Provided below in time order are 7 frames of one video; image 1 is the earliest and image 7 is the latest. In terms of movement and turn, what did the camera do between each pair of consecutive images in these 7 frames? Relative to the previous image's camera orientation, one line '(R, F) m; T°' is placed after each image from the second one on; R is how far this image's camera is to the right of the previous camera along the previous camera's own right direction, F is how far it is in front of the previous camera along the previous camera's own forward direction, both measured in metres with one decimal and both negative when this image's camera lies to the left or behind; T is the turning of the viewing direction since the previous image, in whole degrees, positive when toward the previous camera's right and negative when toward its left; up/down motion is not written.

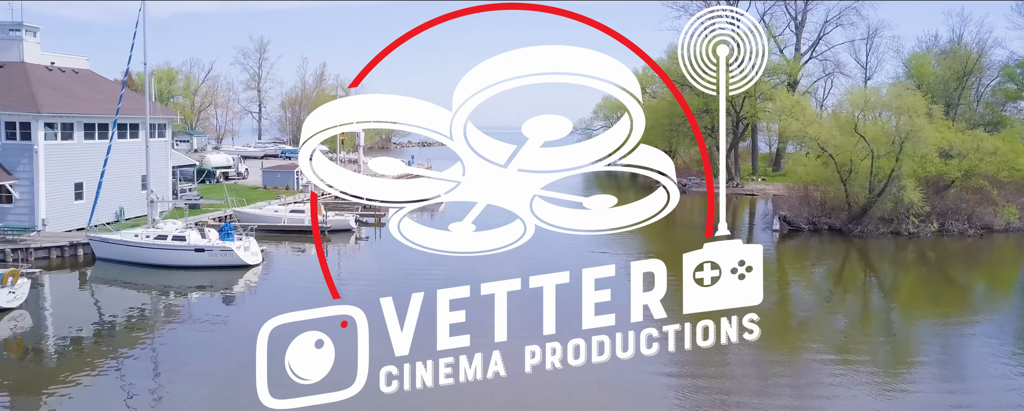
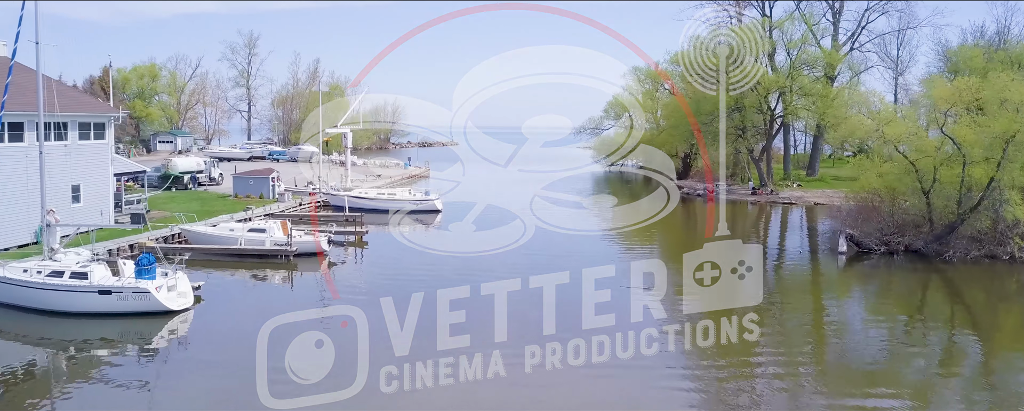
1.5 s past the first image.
(-0.3, +5.3) m; 0°
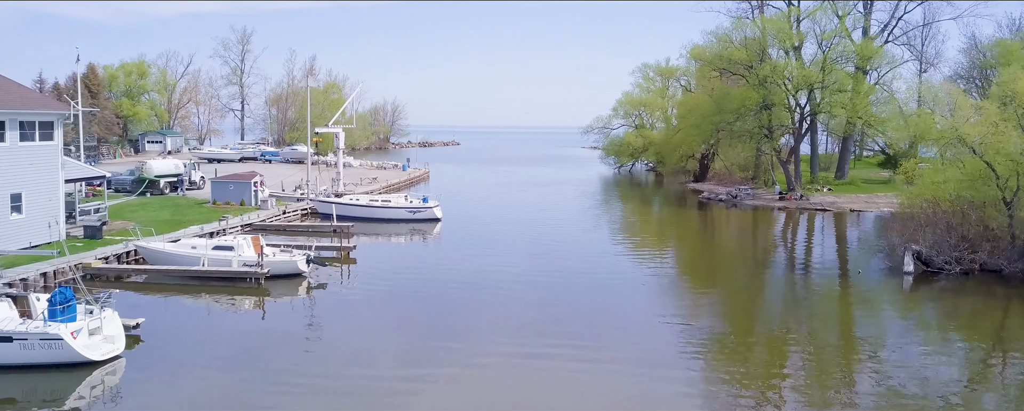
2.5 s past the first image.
(-0.3, +3.5) m; 0°
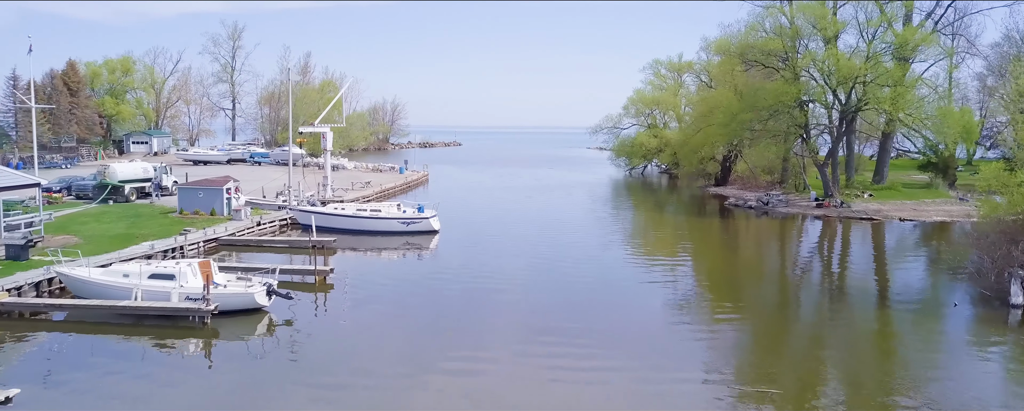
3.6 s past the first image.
(-0.2, +4.0) m; 0°
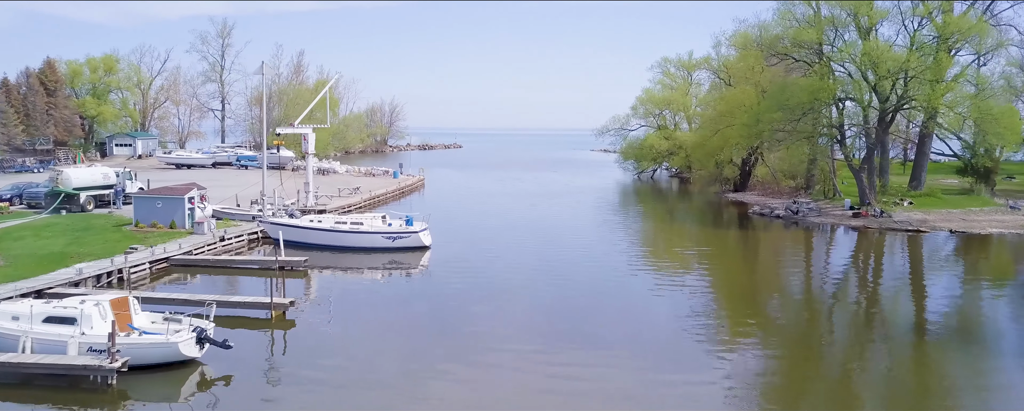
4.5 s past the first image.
(0.0, +3.6) m; 0°
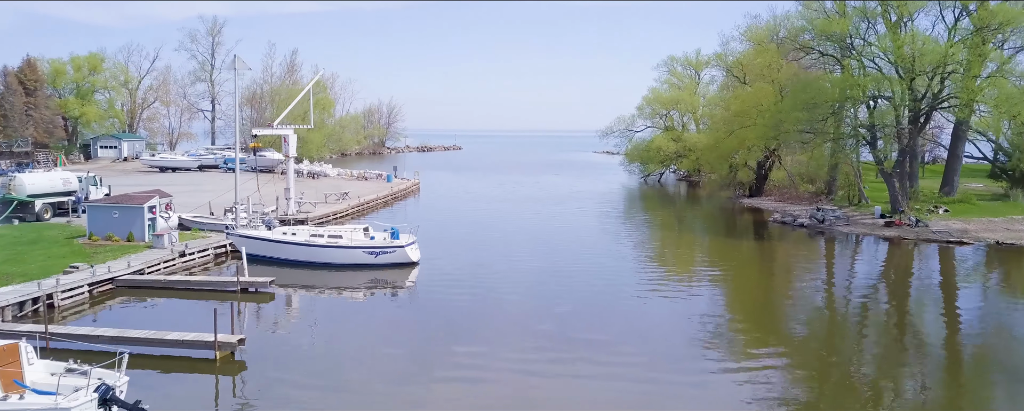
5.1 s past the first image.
(+0.1, +2.8) m; 0°
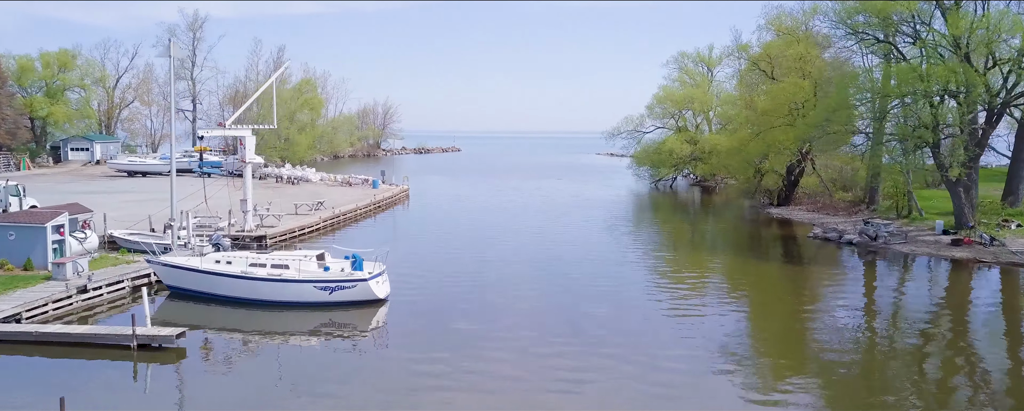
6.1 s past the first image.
(+0.2, +4.5) m; 0°
